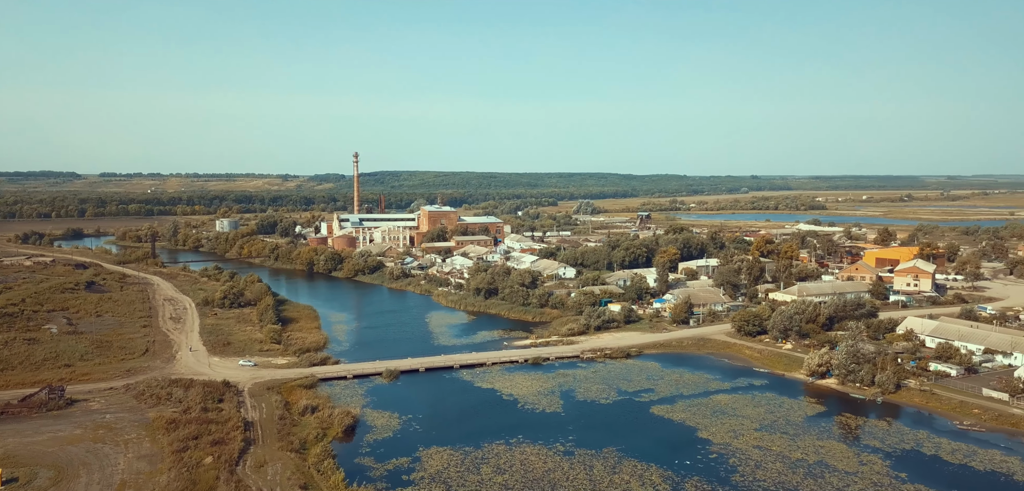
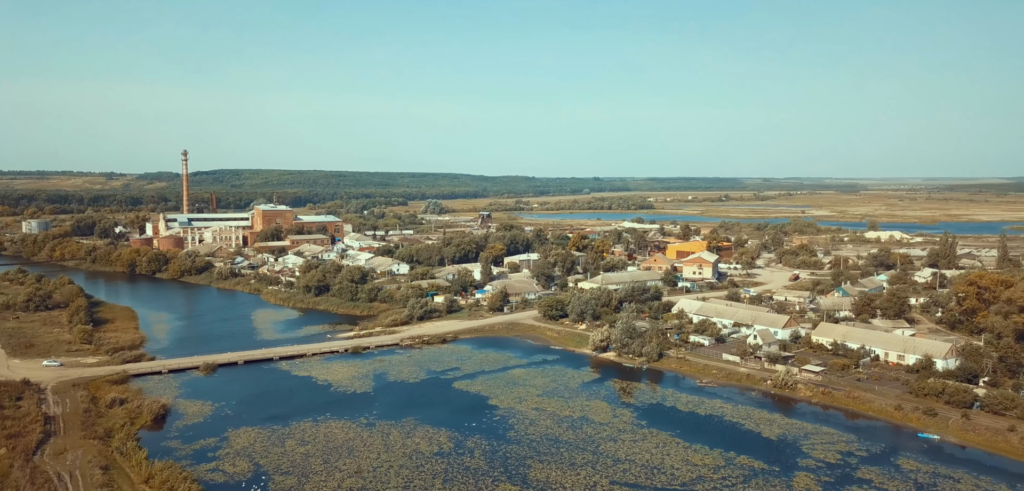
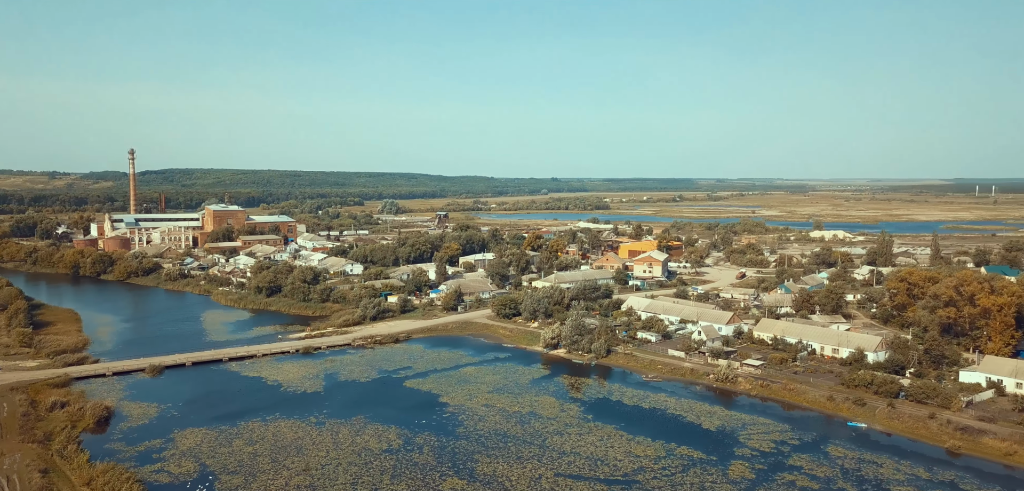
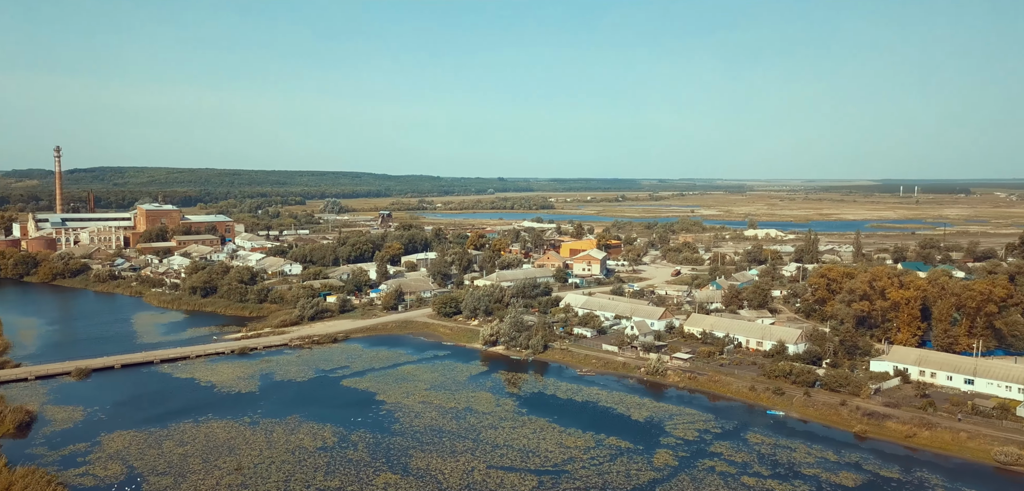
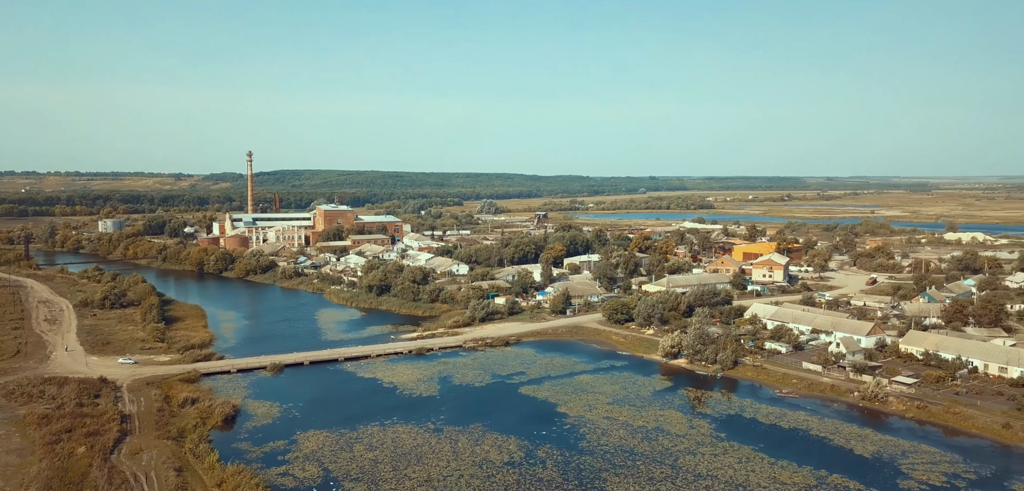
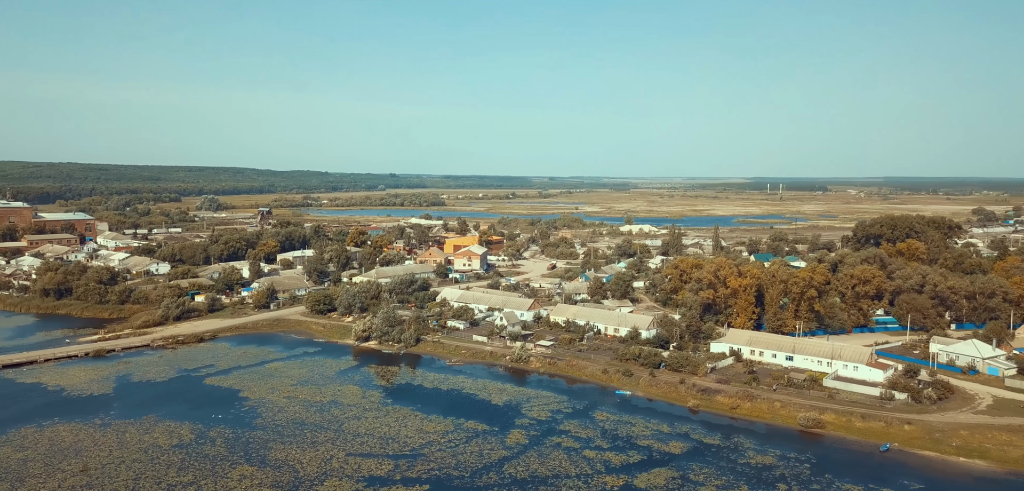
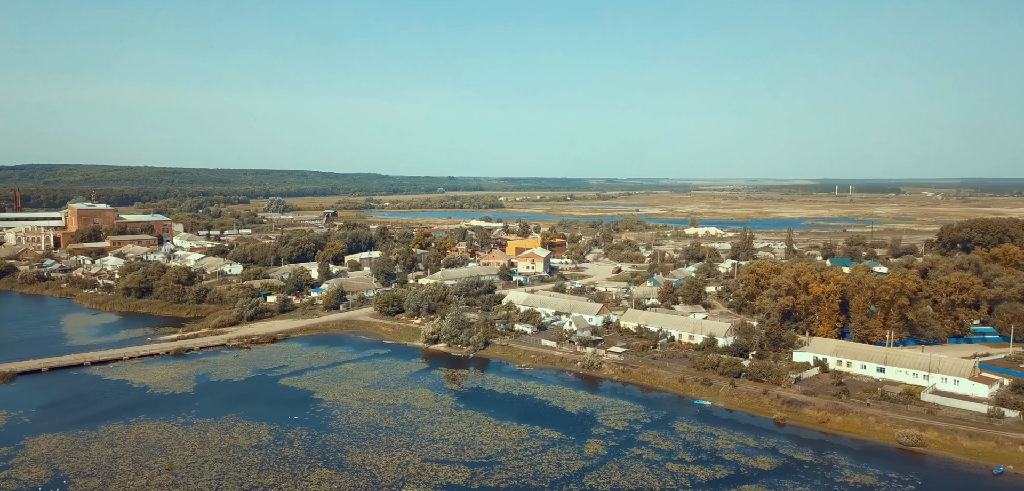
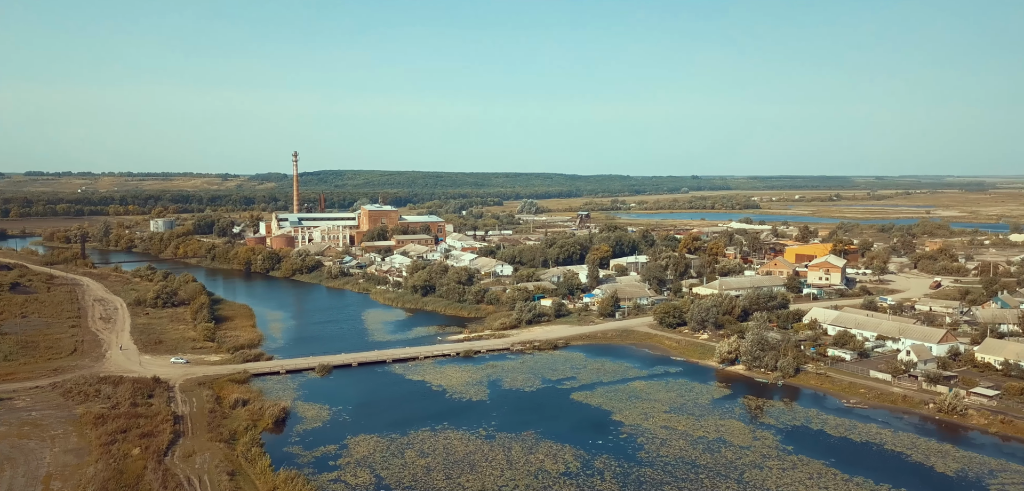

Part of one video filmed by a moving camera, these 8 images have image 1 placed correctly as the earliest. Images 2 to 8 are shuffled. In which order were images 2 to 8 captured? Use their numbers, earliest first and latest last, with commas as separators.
8, 5, 2, 3, 4, 7, 6
